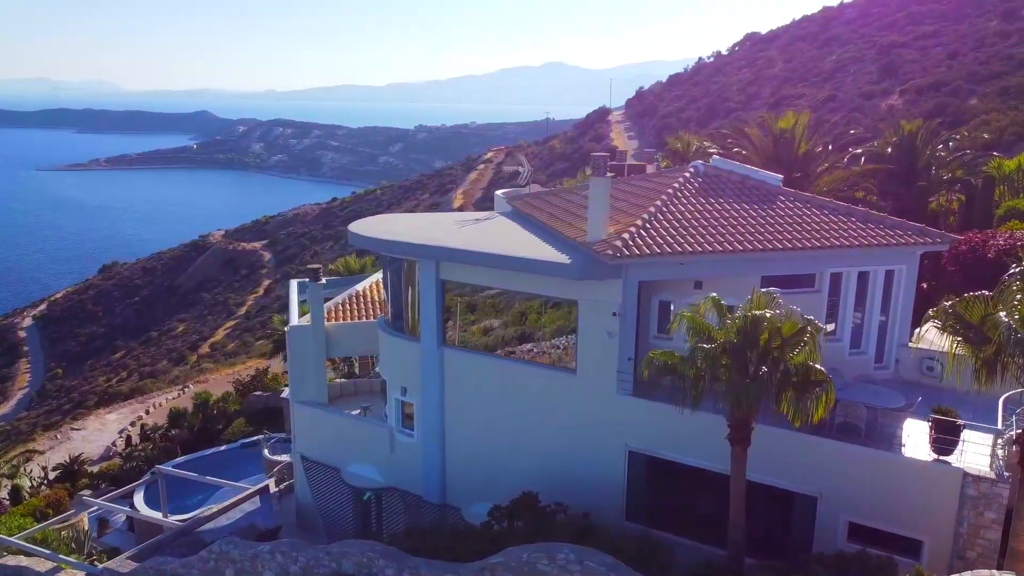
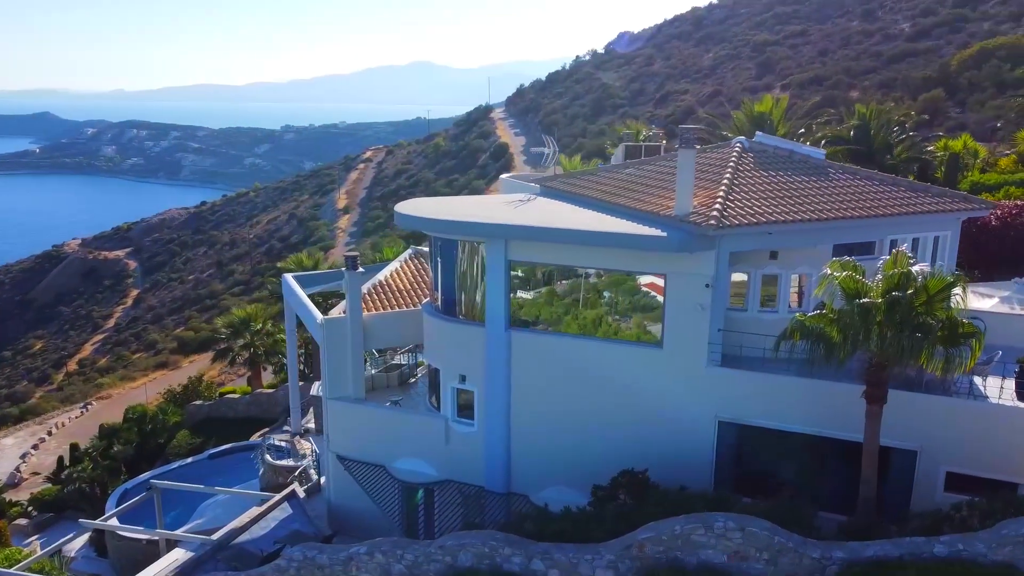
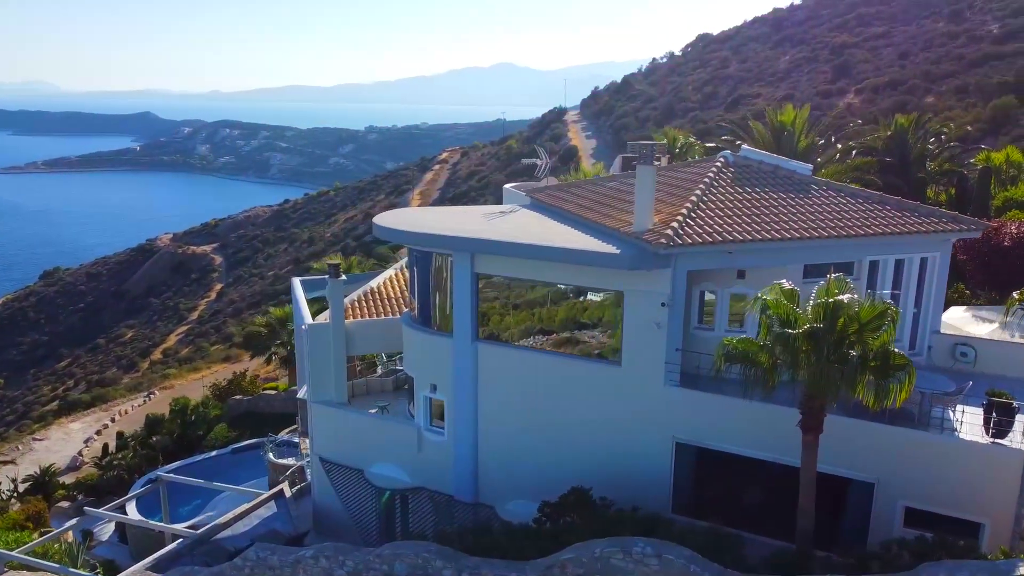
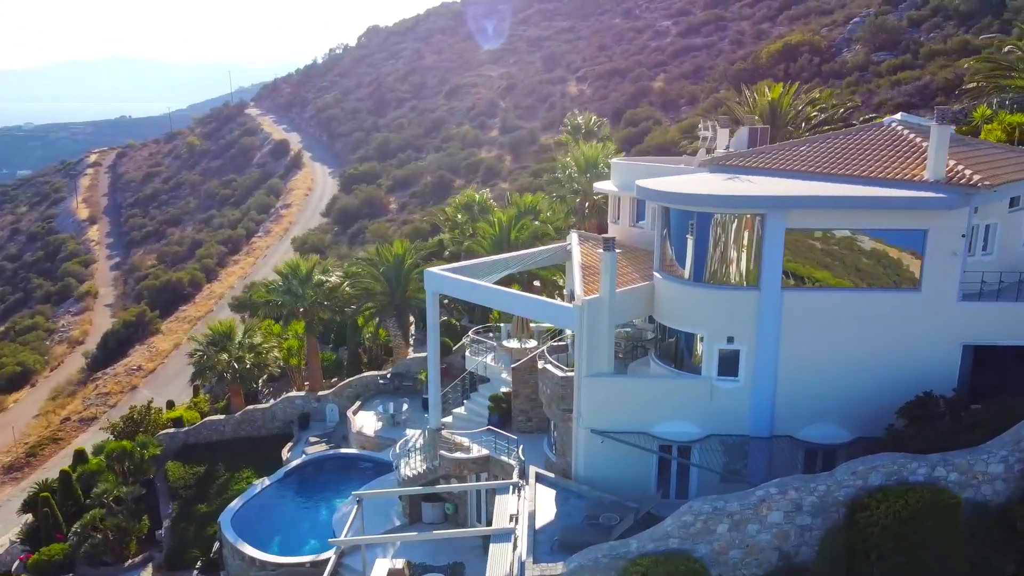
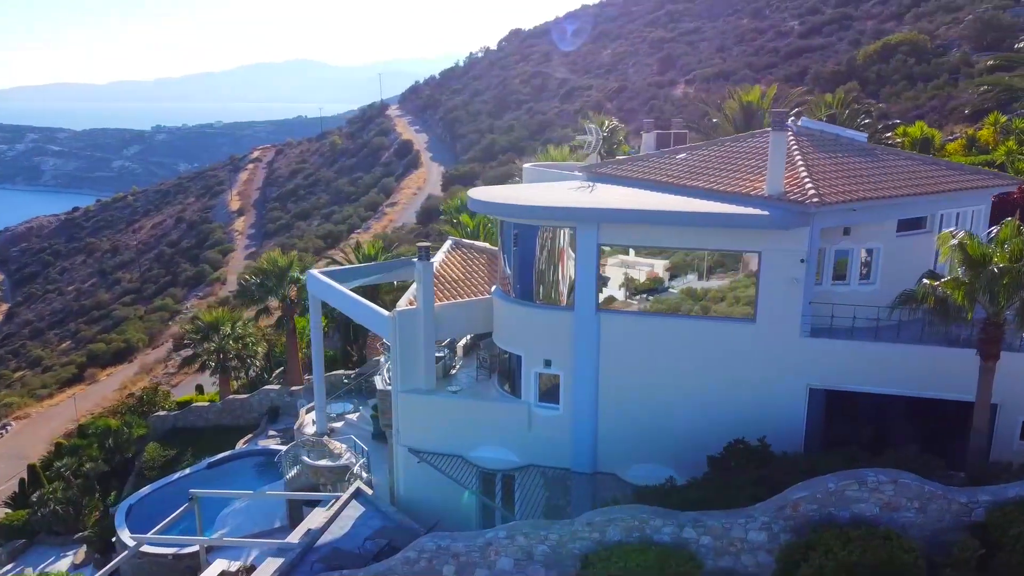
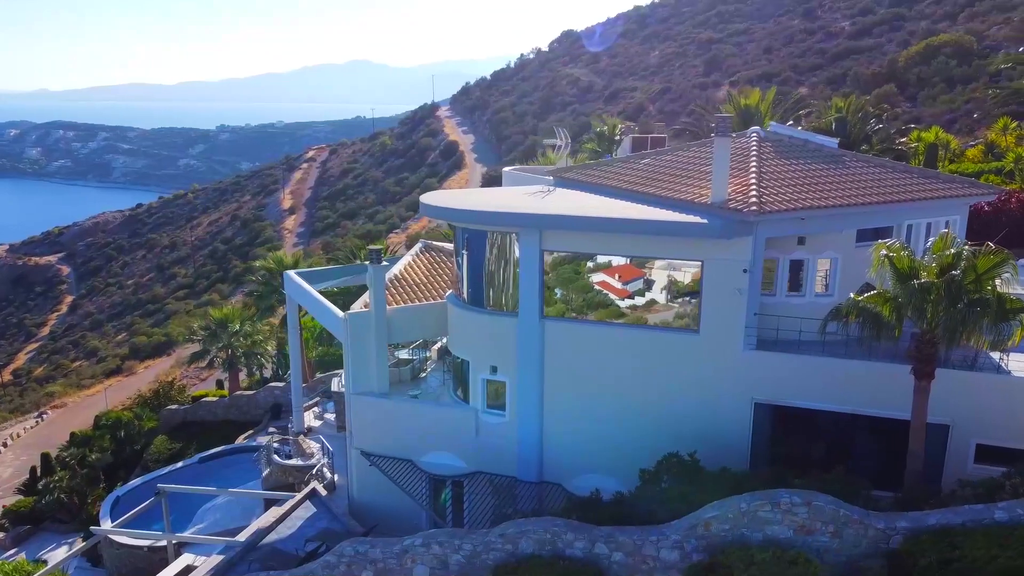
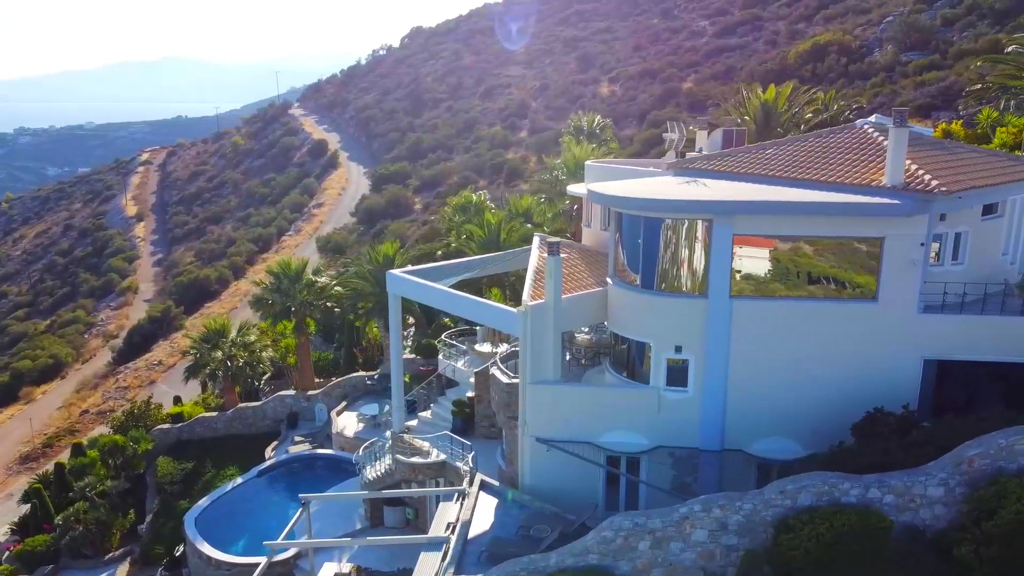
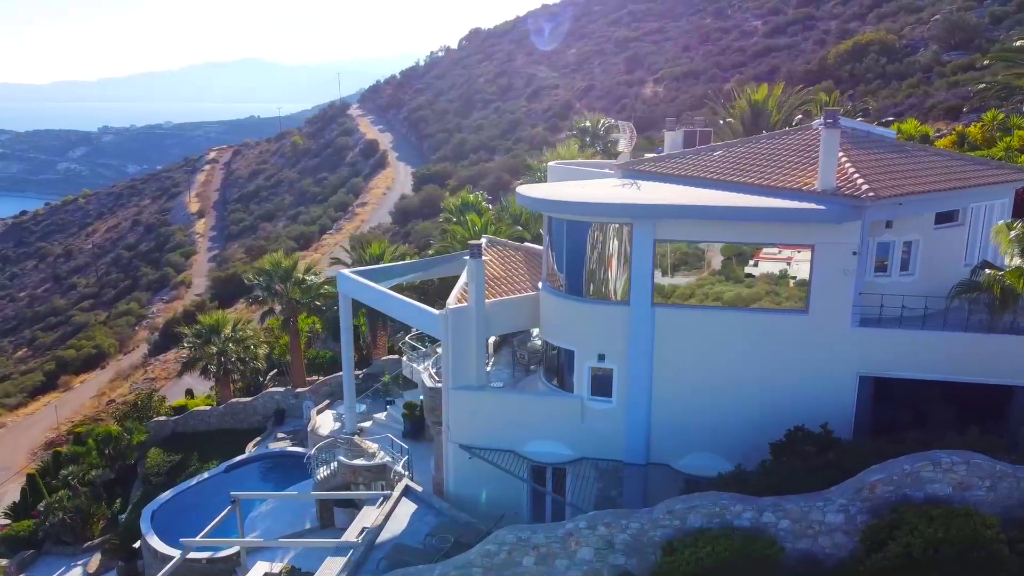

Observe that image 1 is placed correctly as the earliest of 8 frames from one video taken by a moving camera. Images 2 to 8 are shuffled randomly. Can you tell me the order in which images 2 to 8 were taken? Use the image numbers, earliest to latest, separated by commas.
3, 2, 6, 5, 8, 7, 4
